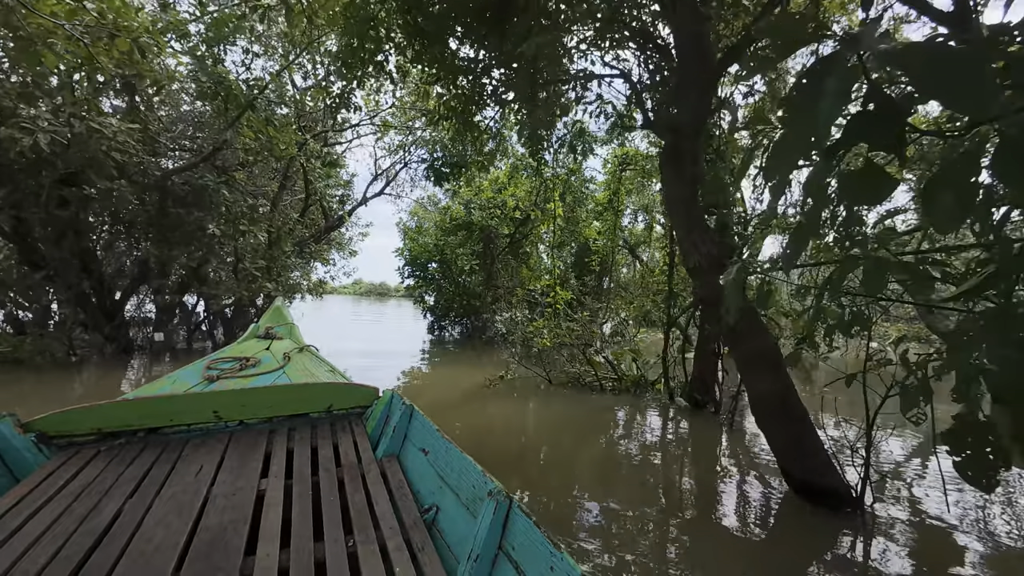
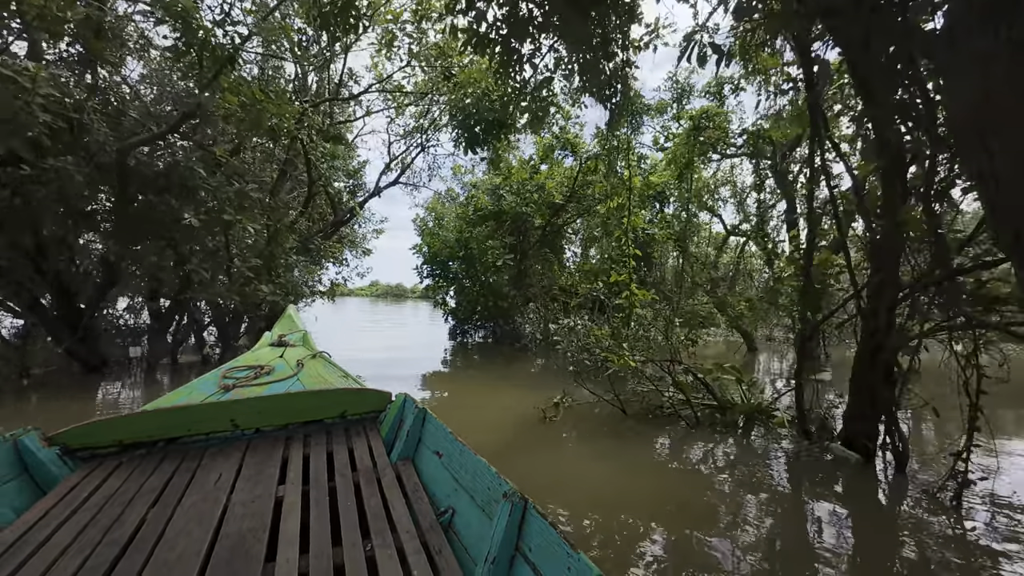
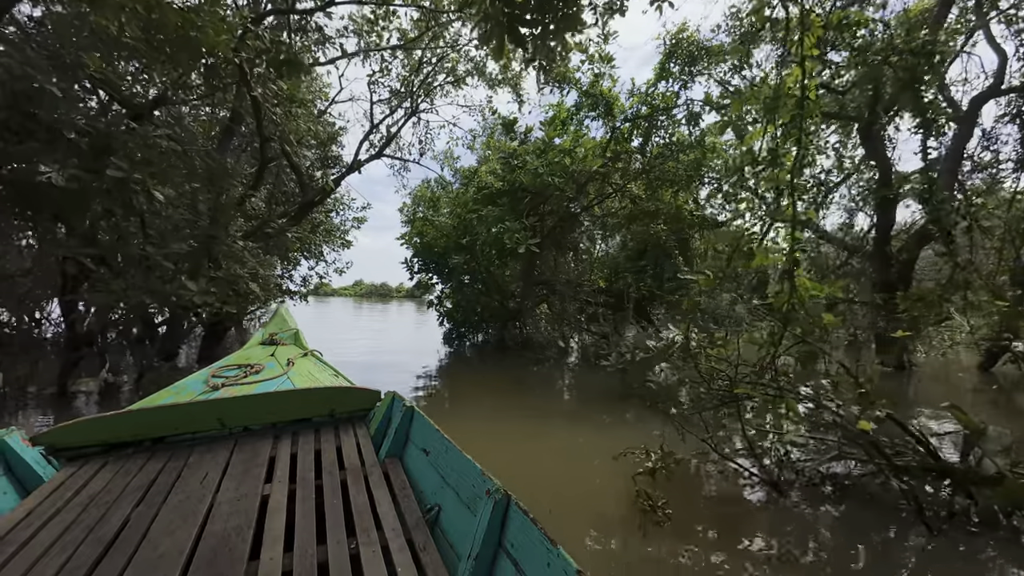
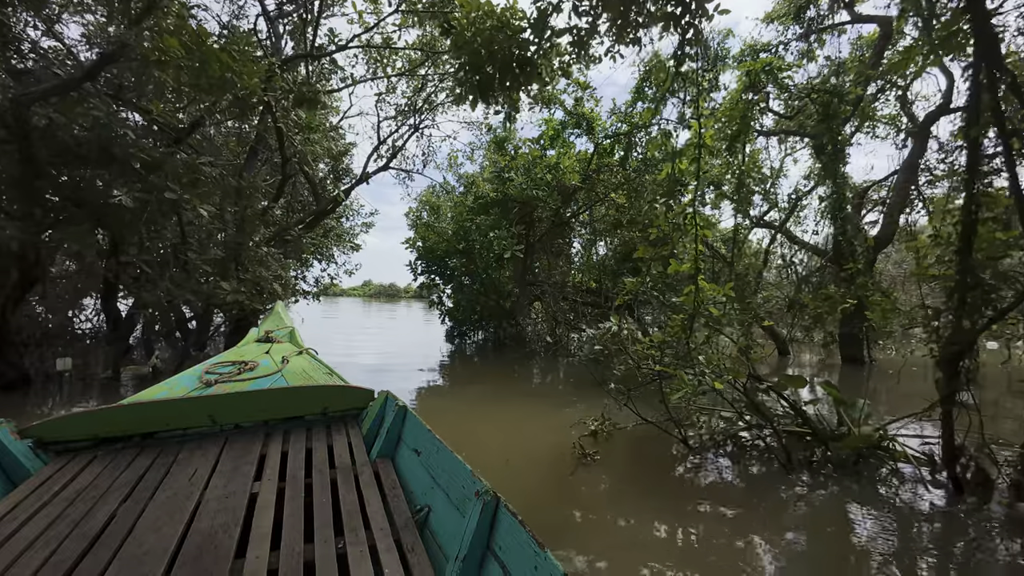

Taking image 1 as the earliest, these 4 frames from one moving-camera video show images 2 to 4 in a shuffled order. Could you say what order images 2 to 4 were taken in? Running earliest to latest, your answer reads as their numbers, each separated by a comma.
2, 4, 3
